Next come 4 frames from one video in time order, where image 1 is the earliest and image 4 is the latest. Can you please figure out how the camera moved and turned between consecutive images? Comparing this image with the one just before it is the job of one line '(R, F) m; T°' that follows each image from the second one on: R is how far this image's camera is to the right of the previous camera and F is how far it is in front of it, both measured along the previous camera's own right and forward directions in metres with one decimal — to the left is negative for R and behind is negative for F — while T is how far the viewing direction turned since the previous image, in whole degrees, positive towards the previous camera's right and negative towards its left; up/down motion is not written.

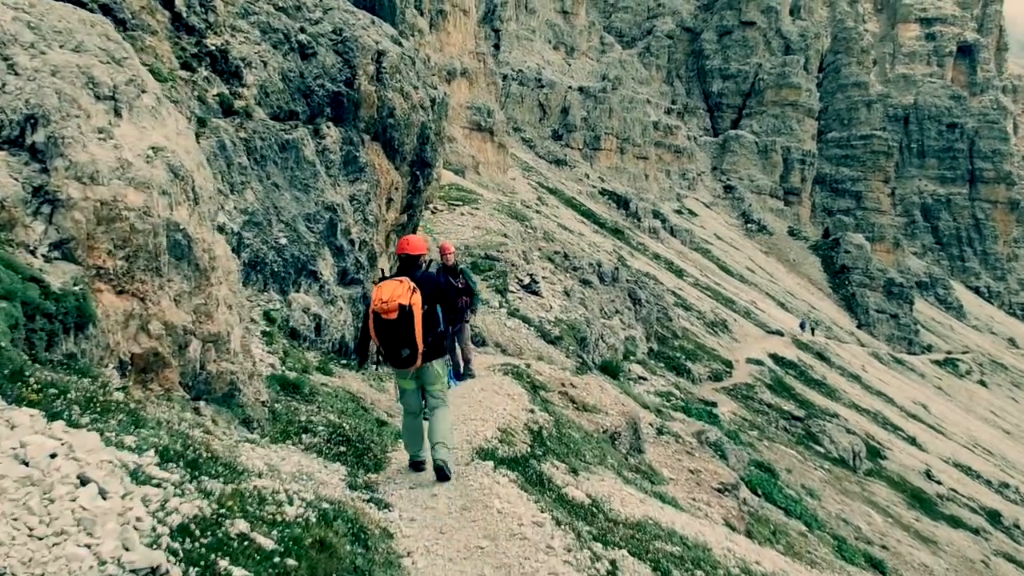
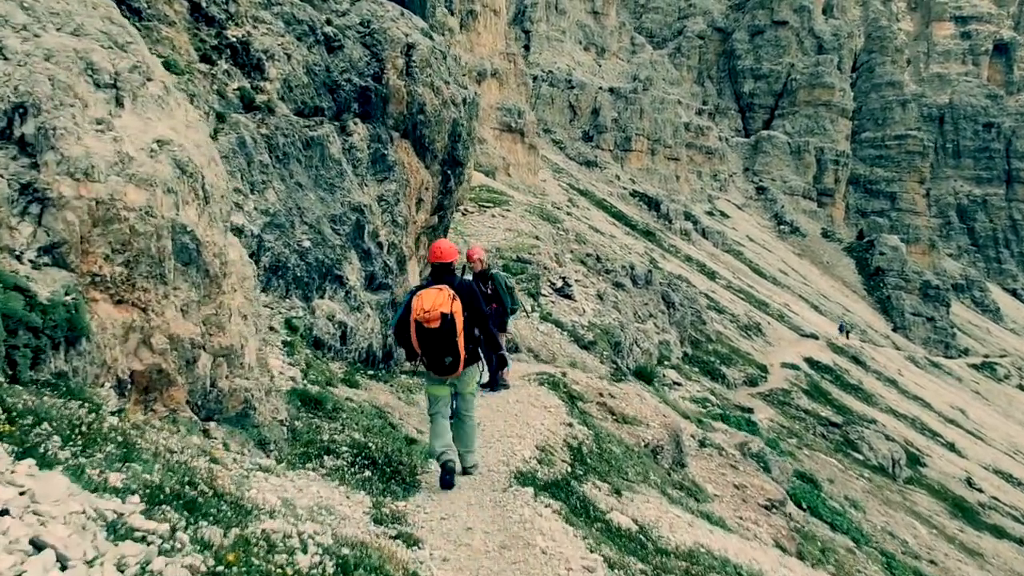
(-0.1, +1.0) m; -2°
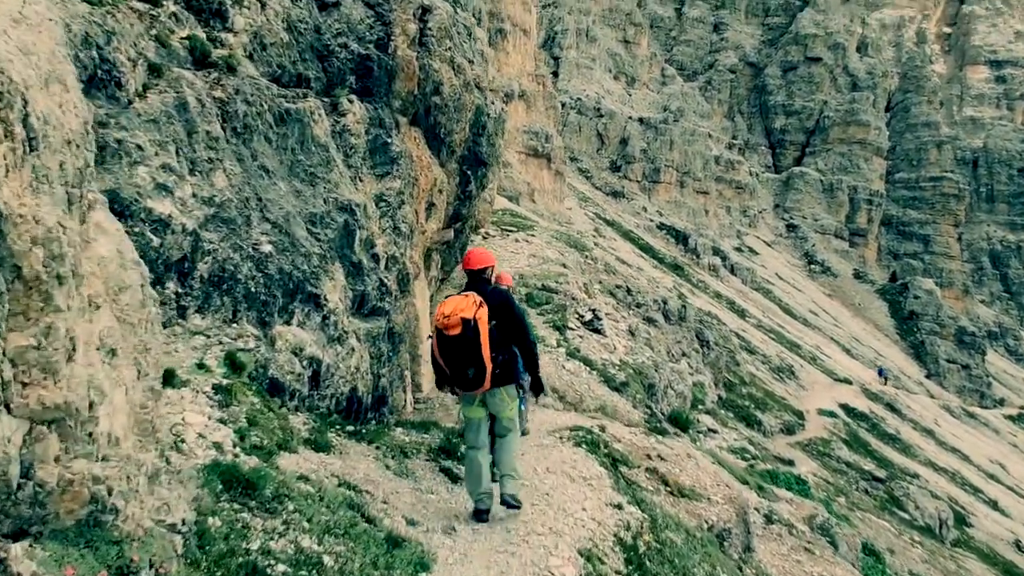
(-0.2, +3.9) m; -1°
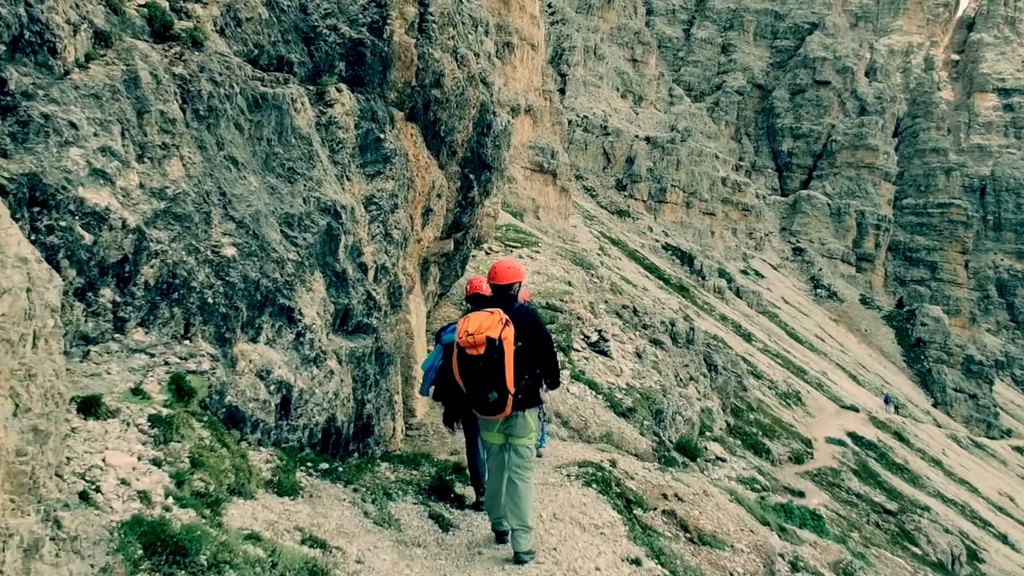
(0.0, +1.6) m; 0°
